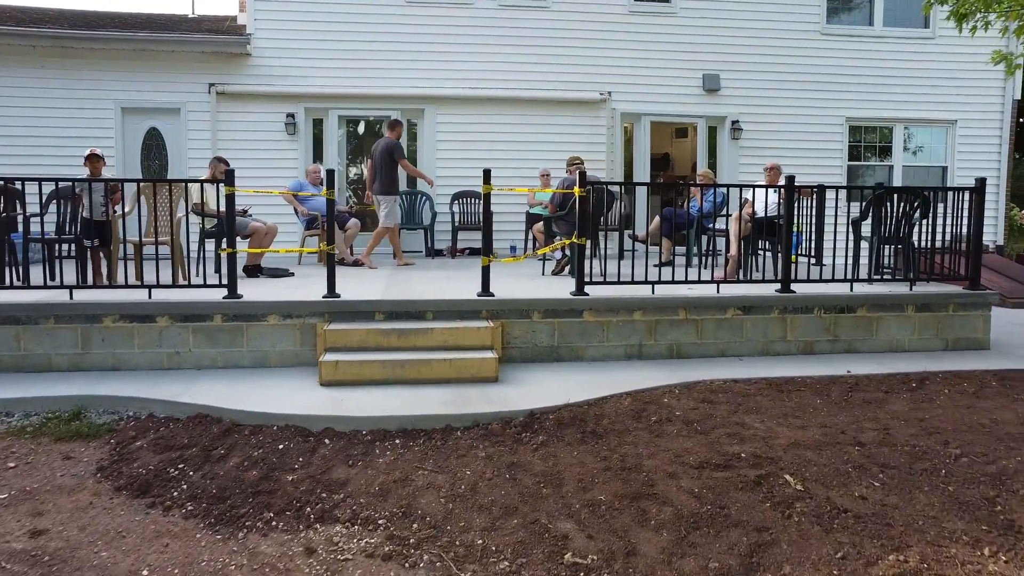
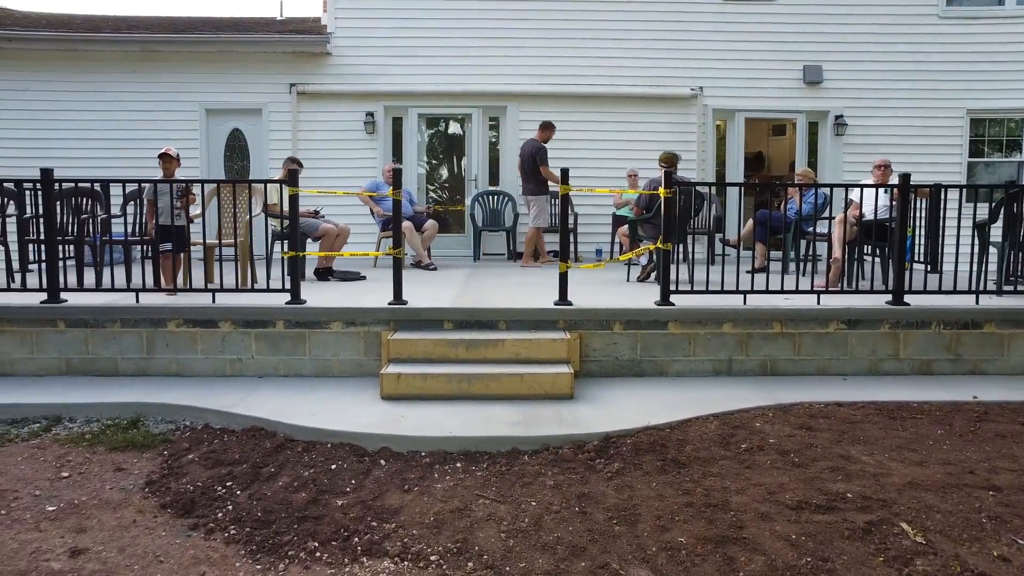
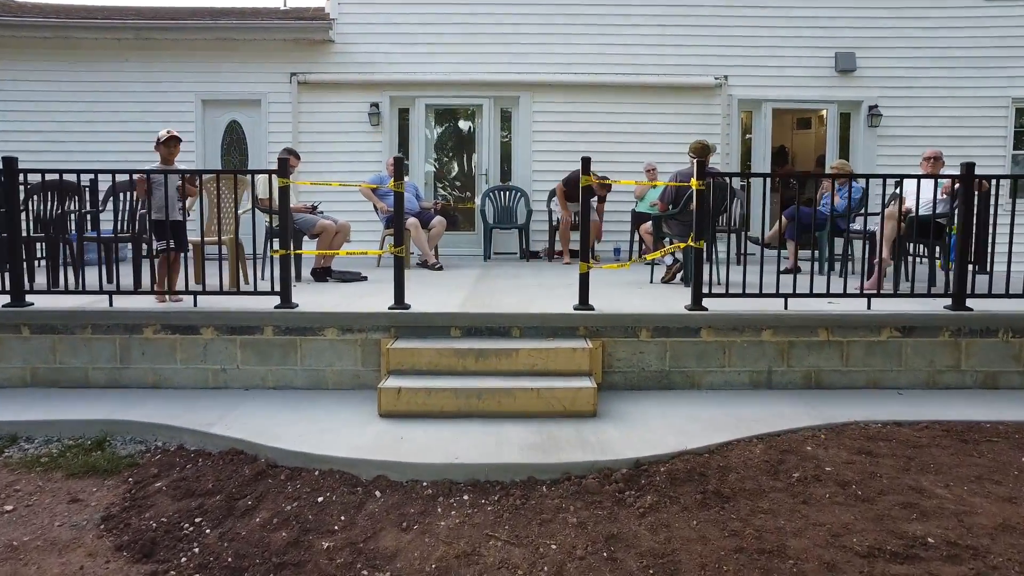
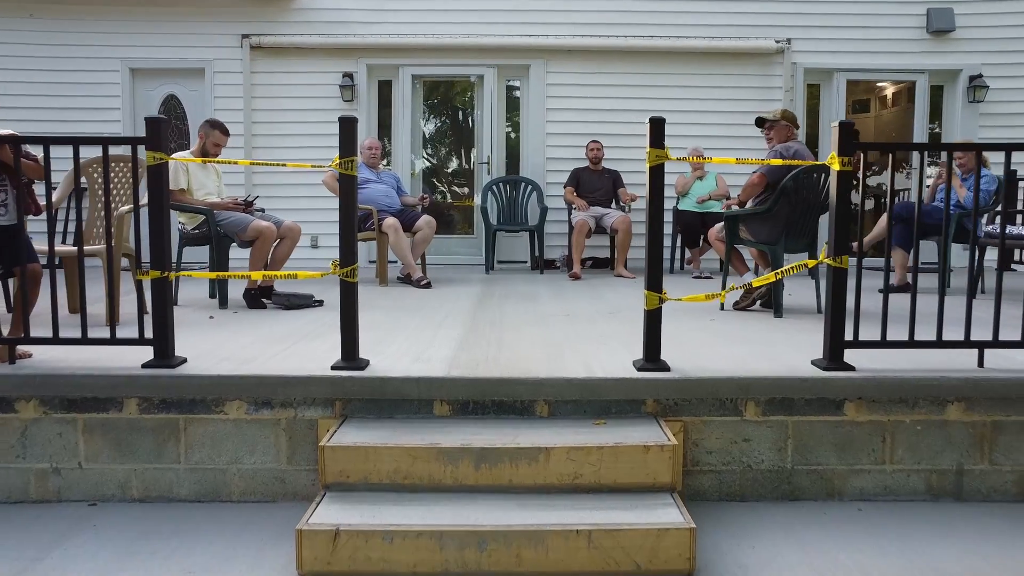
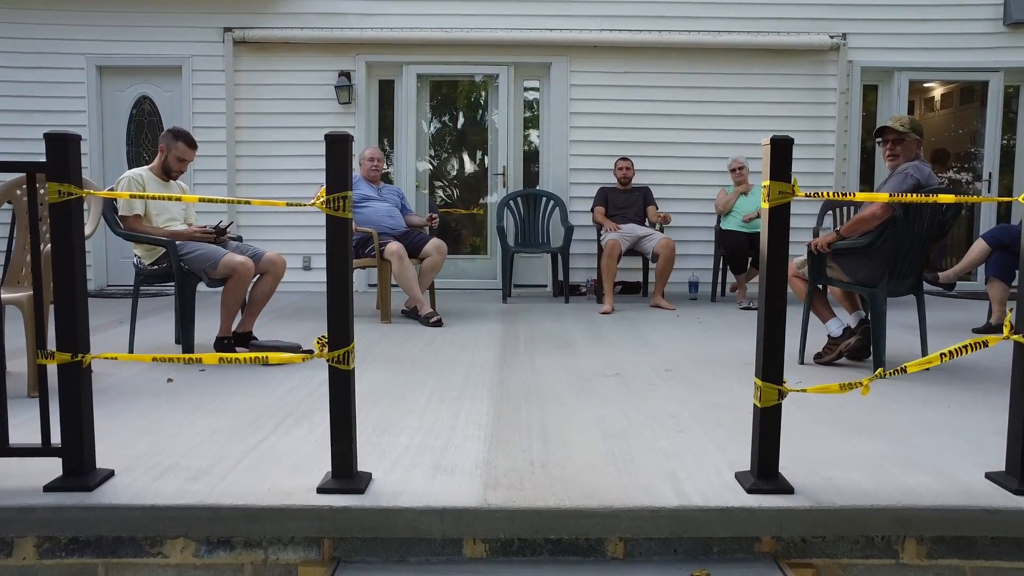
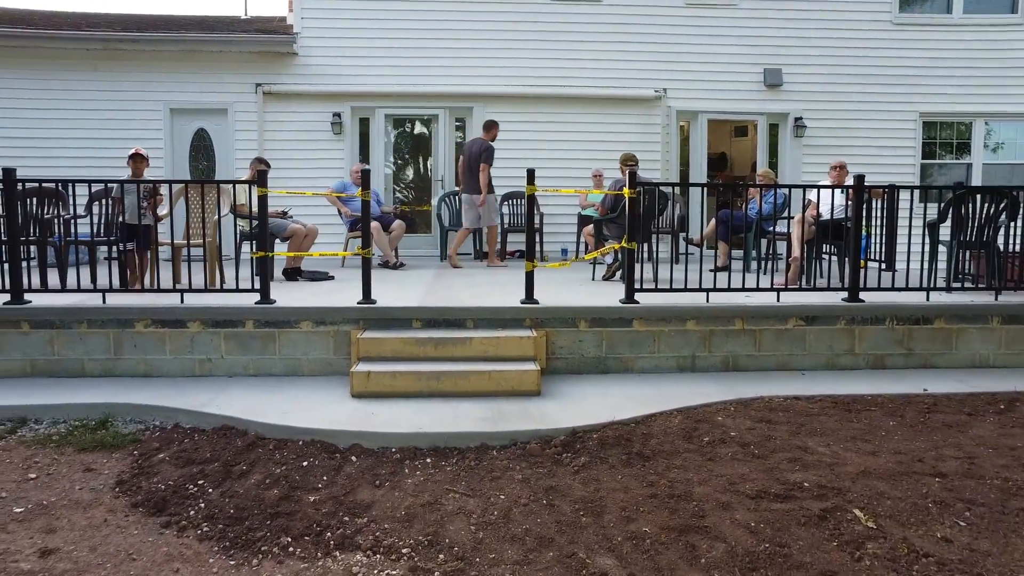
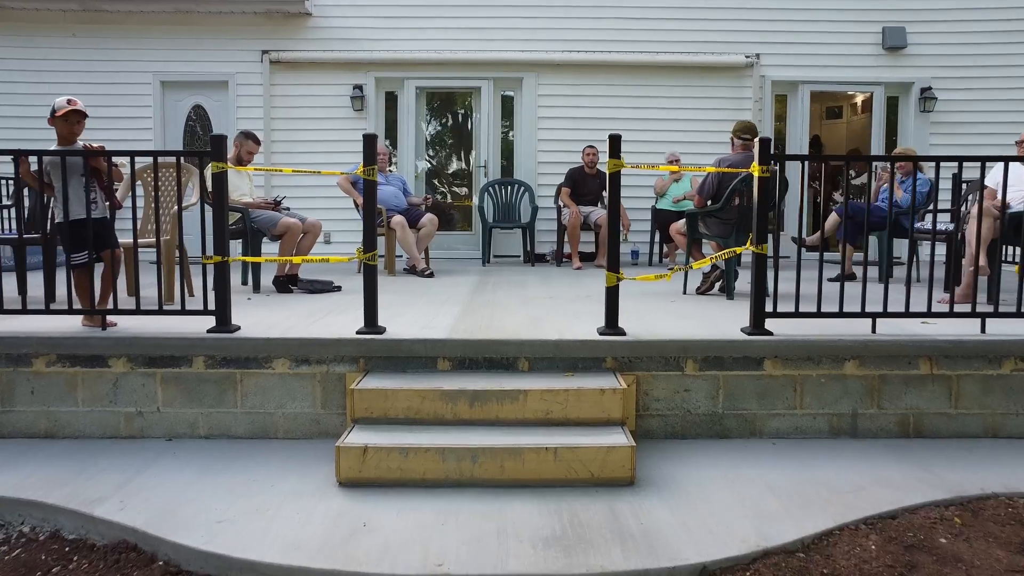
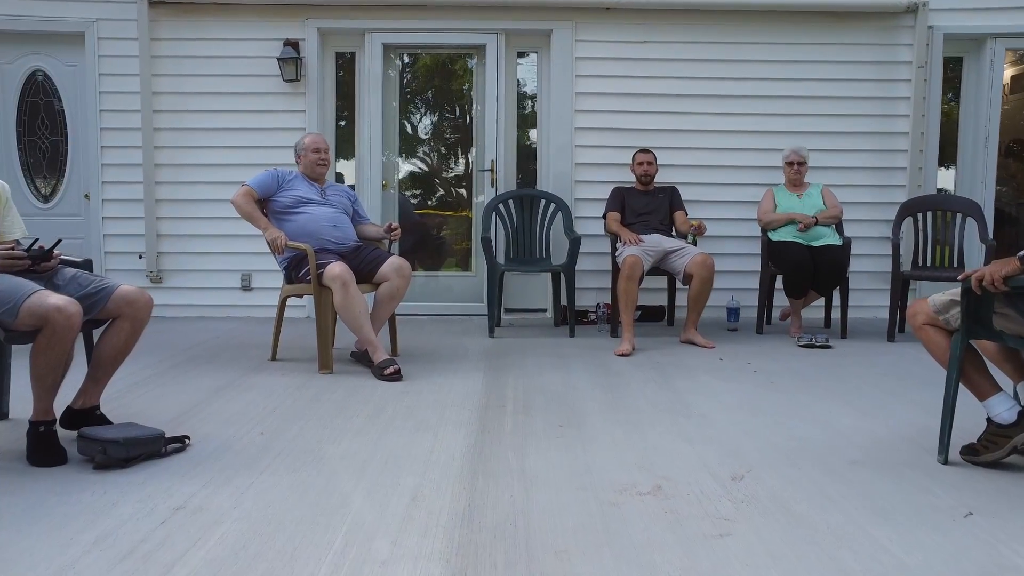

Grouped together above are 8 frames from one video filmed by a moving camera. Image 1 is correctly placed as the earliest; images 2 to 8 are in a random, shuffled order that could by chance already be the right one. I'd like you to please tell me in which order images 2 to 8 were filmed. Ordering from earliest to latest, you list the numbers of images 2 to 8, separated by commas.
6, 2, 3, 7, 4, 5, 8
